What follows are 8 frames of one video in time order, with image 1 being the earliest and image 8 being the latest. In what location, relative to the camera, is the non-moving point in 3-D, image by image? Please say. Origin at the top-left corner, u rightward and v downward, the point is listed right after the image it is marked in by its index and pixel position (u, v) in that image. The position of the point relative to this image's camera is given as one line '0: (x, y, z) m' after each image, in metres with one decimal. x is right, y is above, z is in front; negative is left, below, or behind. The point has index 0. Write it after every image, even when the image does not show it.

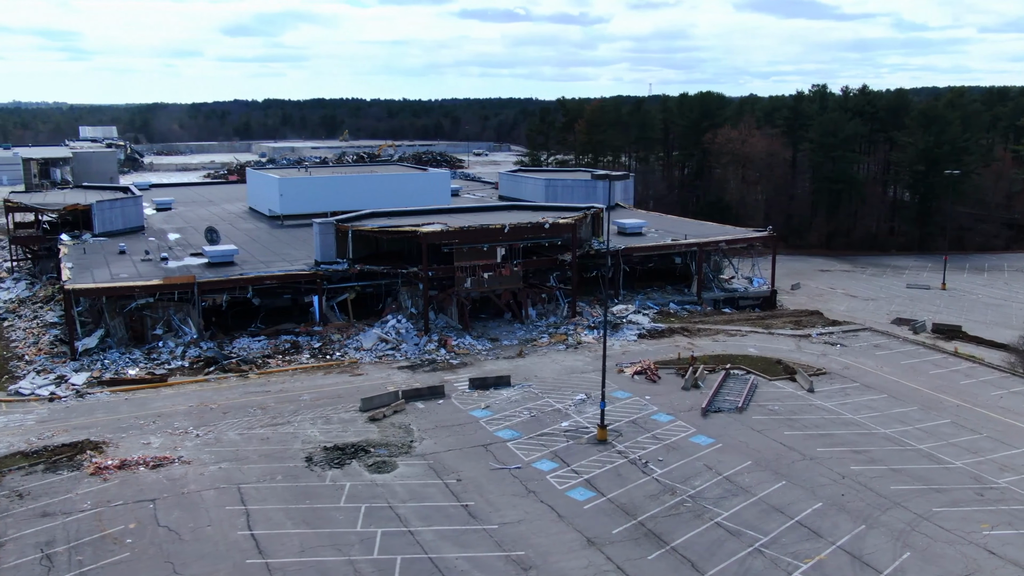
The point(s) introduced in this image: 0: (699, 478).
0: (+3.7, -3.8, +18.7) m
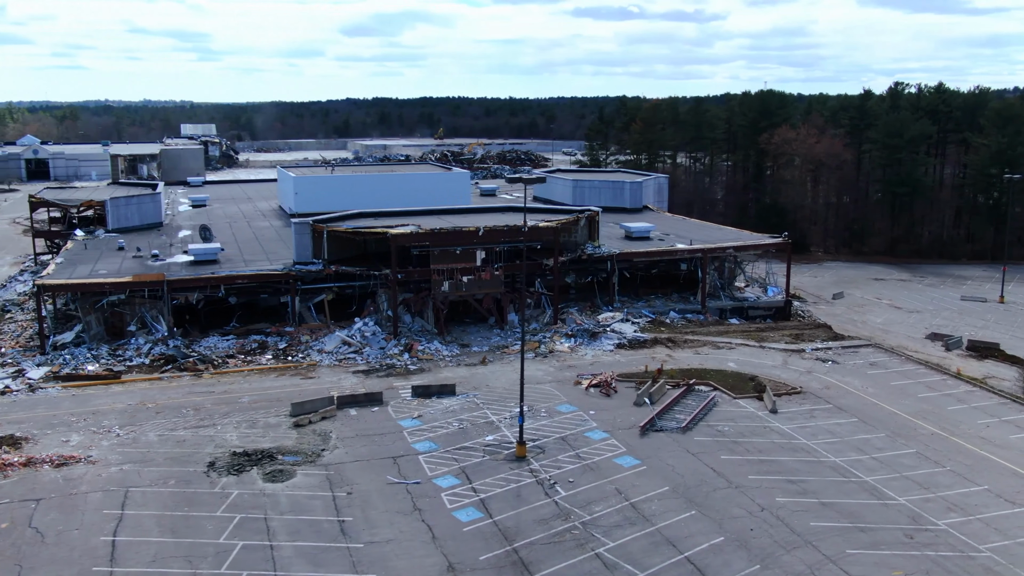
0: (+1.7, -4.0, +17.6) m
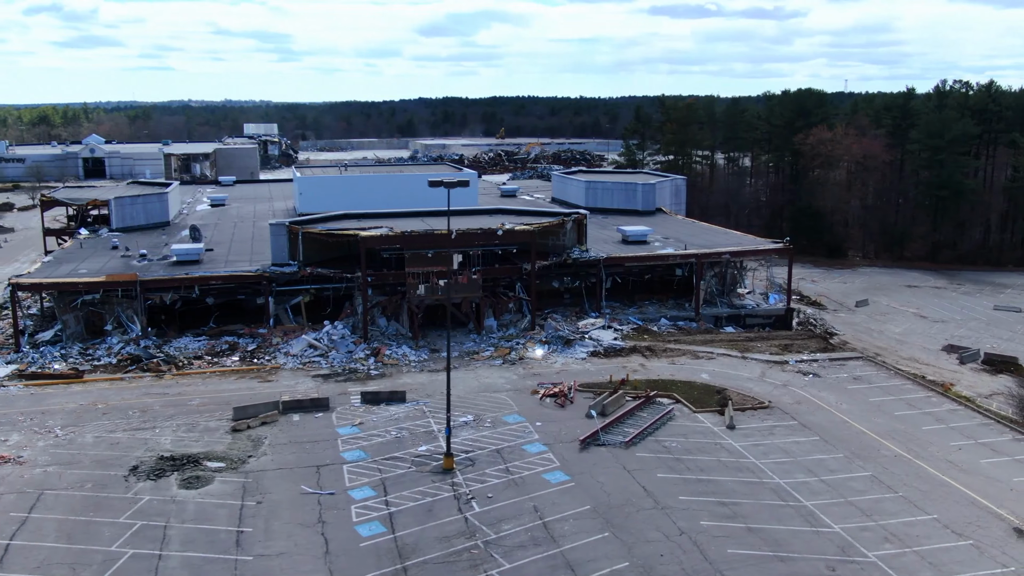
0: (0.0, -4.1, +16.8) m
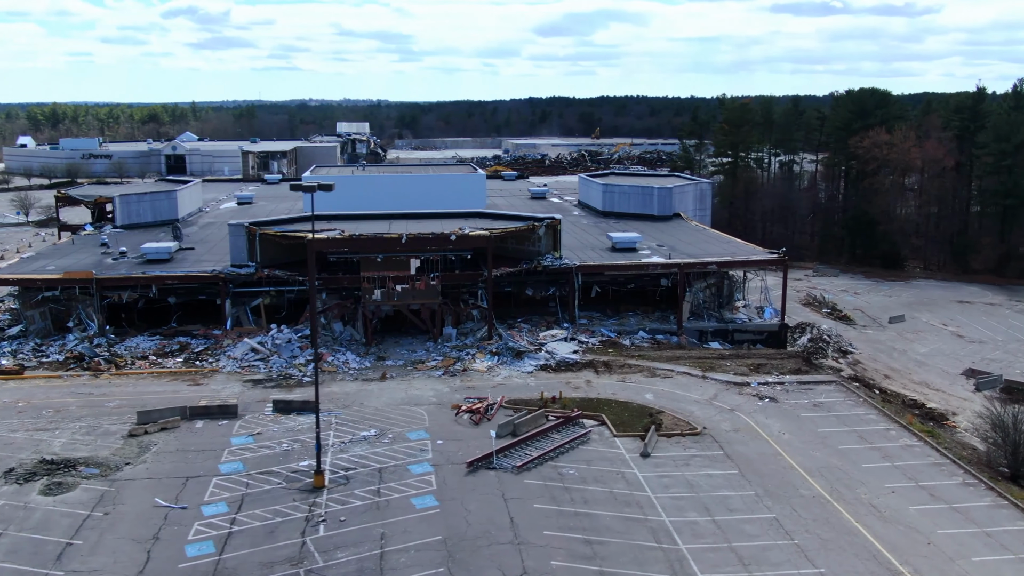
0: (-2.7, -4.3, +15.8) m
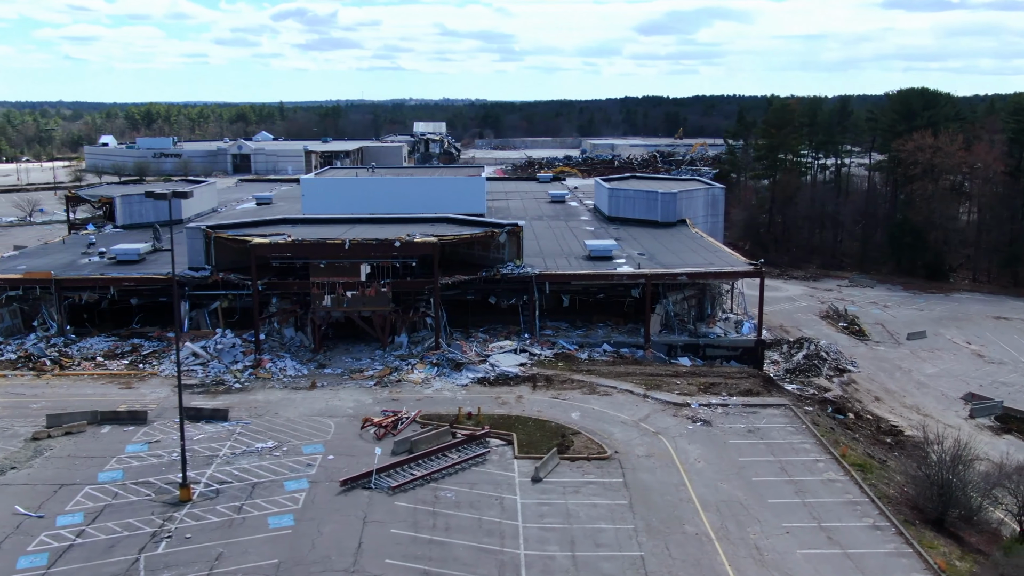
0: (-5.4, -4.5, +15.3) m
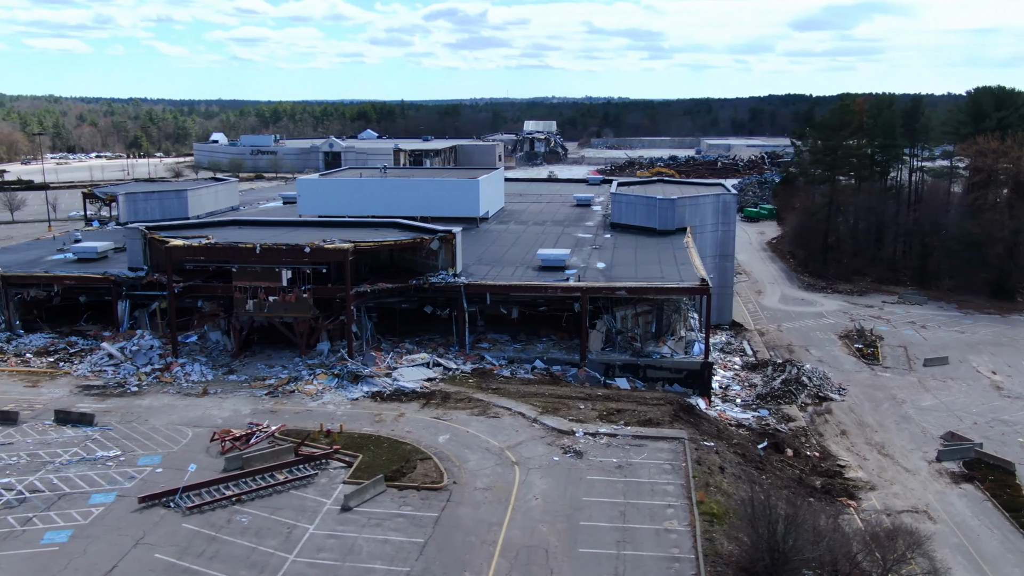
0: (-9.3, -4.6, +15.0) m
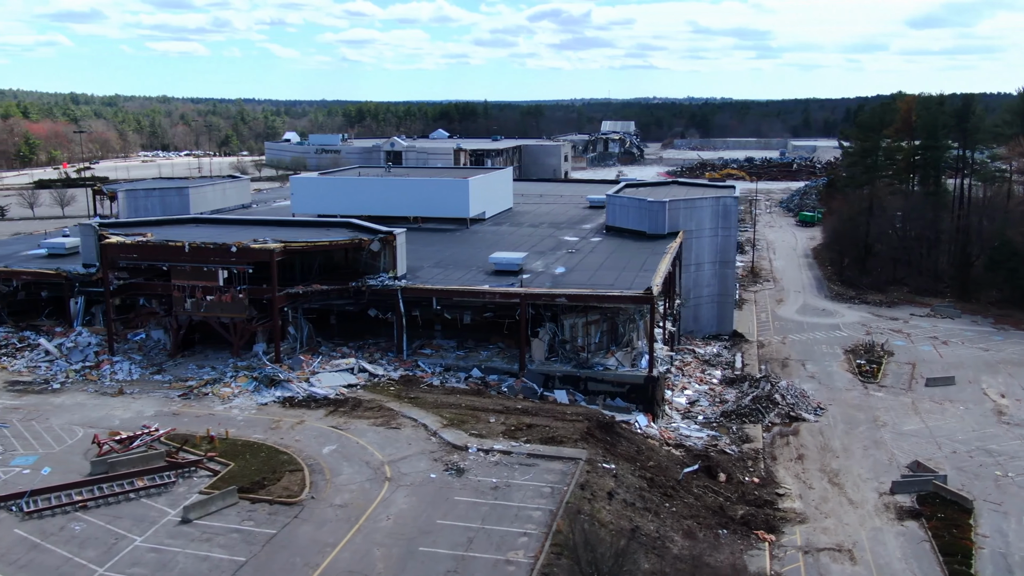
0: (-12.3, -4.6, +14.9) m
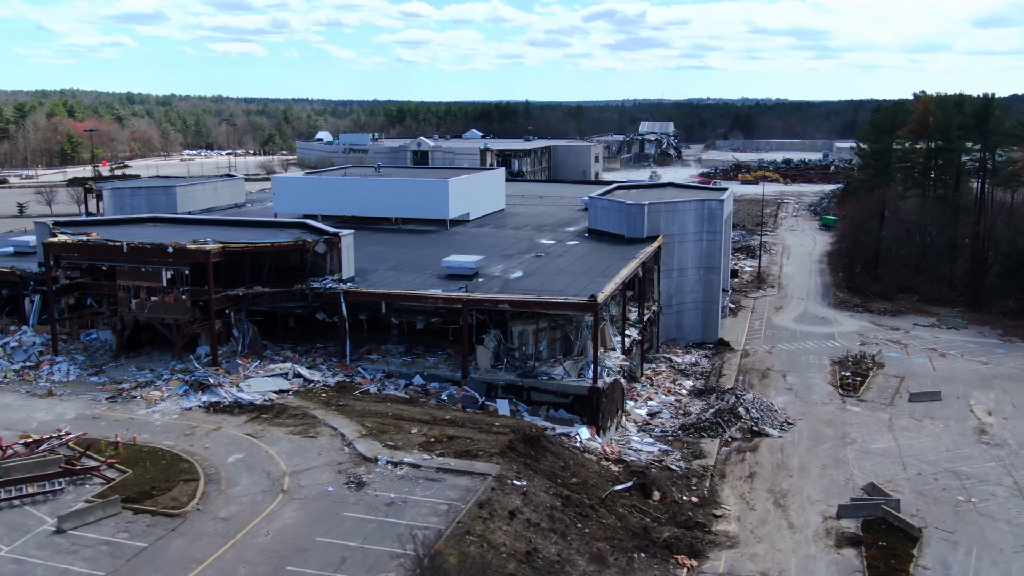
0: (-14.3, -4.5, +14.8) m
